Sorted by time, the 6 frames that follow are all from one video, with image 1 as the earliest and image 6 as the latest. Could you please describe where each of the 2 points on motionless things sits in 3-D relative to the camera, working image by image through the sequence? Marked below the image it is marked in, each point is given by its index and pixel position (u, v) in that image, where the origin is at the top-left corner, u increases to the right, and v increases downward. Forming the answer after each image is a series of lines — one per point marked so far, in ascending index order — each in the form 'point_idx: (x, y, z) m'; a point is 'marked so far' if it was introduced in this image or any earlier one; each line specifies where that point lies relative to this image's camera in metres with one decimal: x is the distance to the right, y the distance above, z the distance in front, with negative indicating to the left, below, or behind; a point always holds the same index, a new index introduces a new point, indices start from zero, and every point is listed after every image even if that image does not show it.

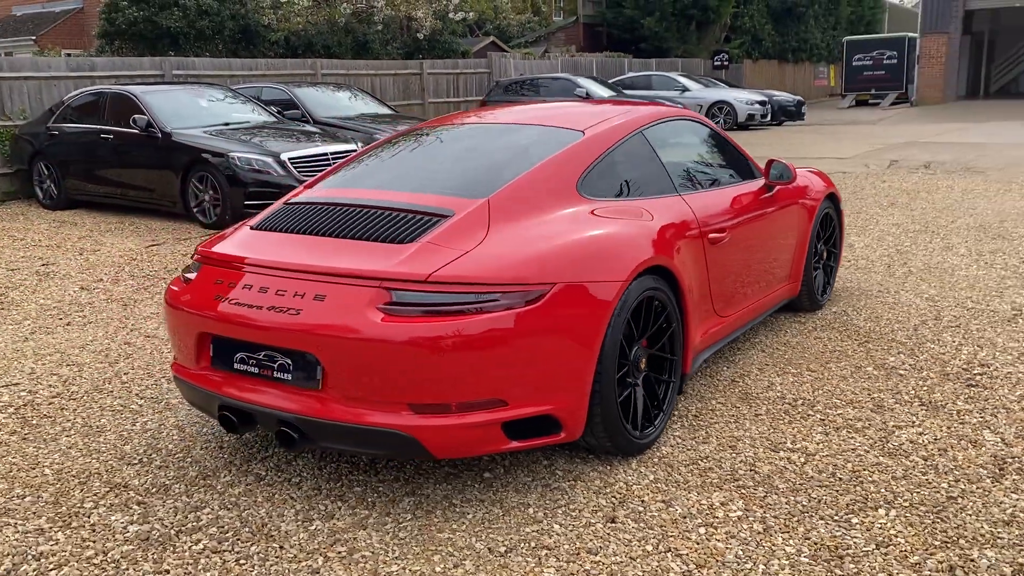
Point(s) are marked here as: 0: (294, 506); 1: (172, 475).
0: (-0.7, -0.7, +2.9) m
1: (-1.2, -0.7, +3.2) m
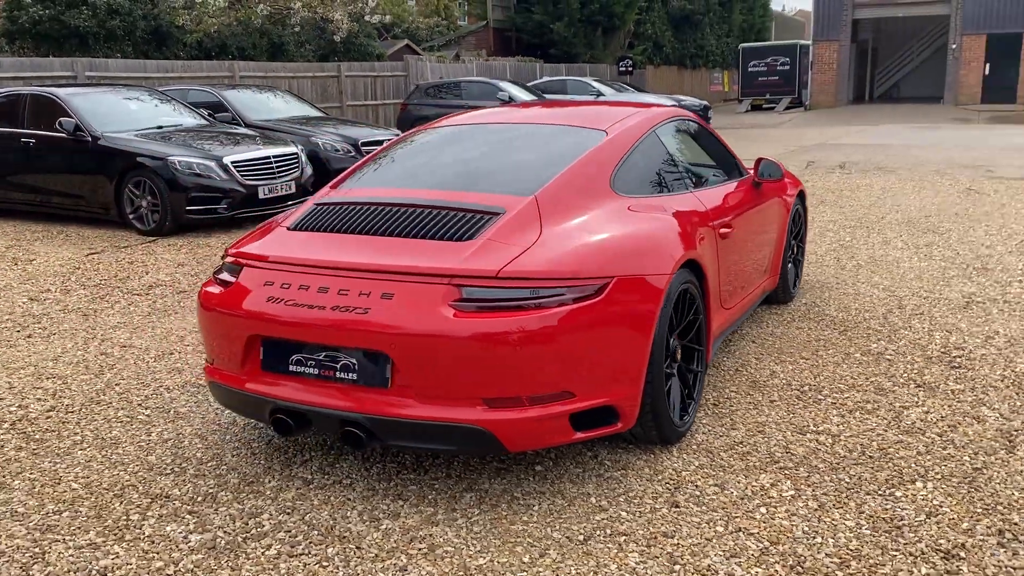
0: (-0.5, -0.7, +2.8) m
1: (-1.0, -0.7, +3.1) m
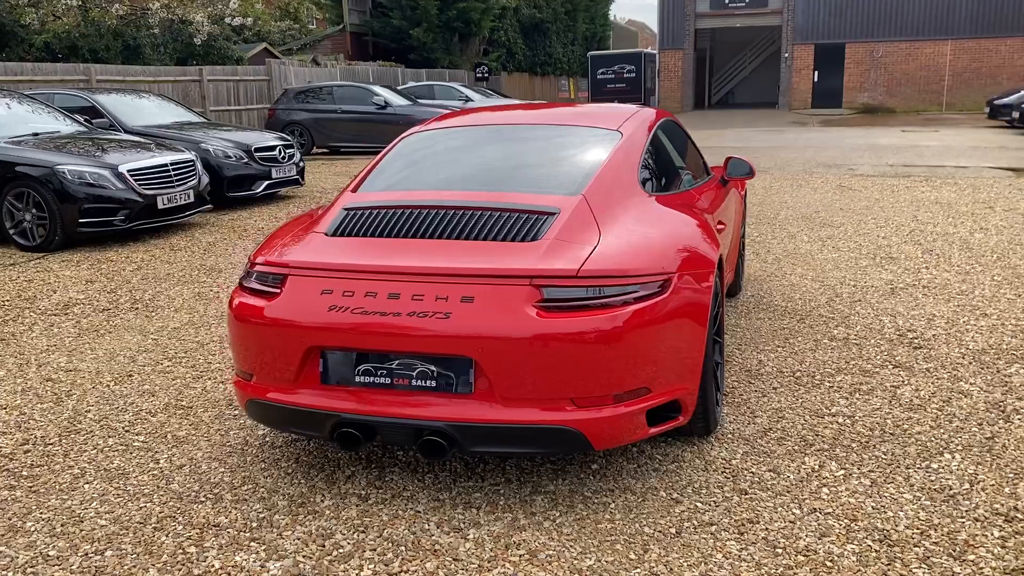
0: (-0.3, -0.7, +2.8) m
1: (-0.8, -0.7, +2.9) m
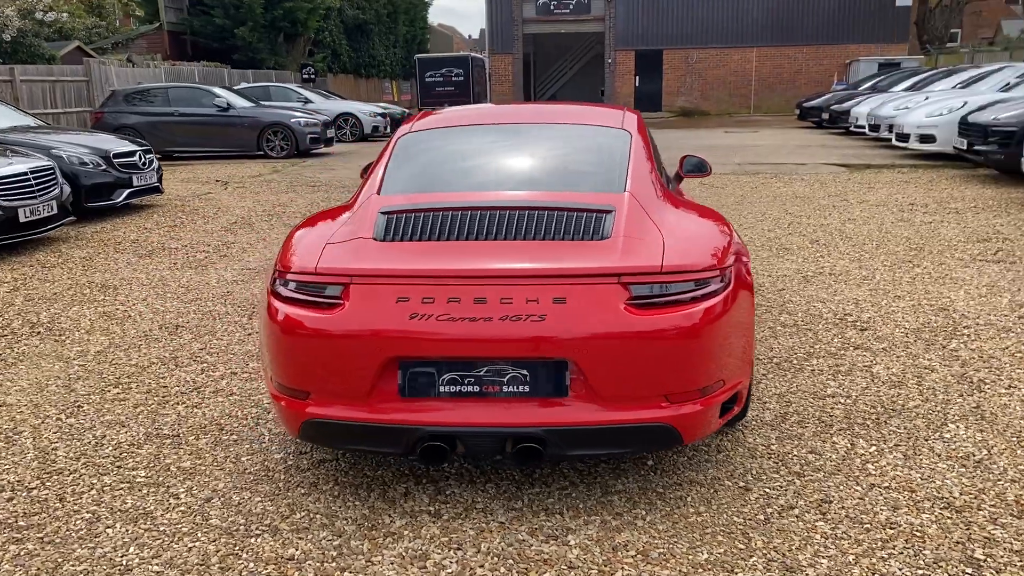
0: (0.0, -0.7, +2.7) m
1: (-0.6, -0.7, +2.7) m
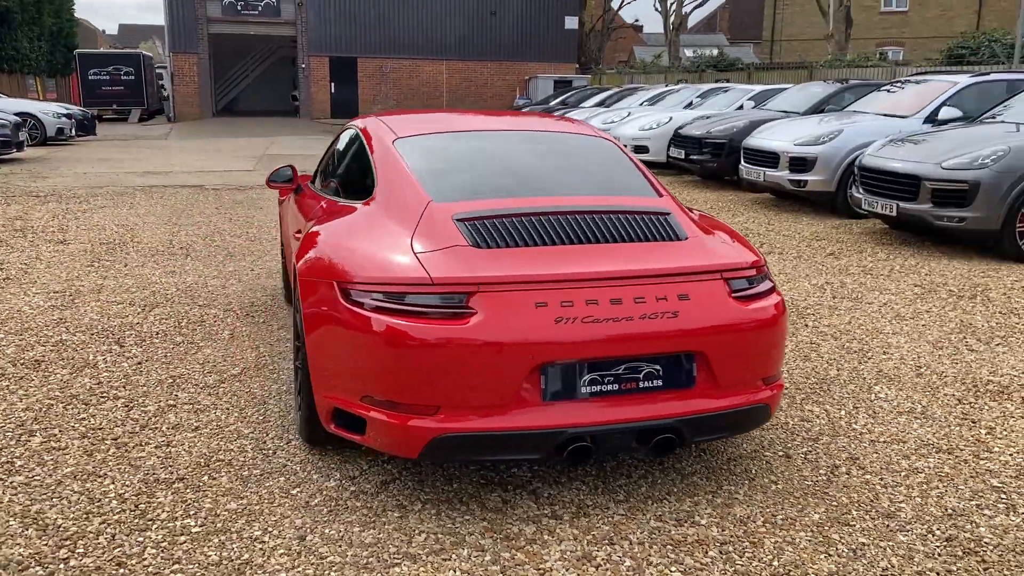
0: (+0.4, -0.7, +2.8) m
1: (-0.1, -0.8, +2.6) m
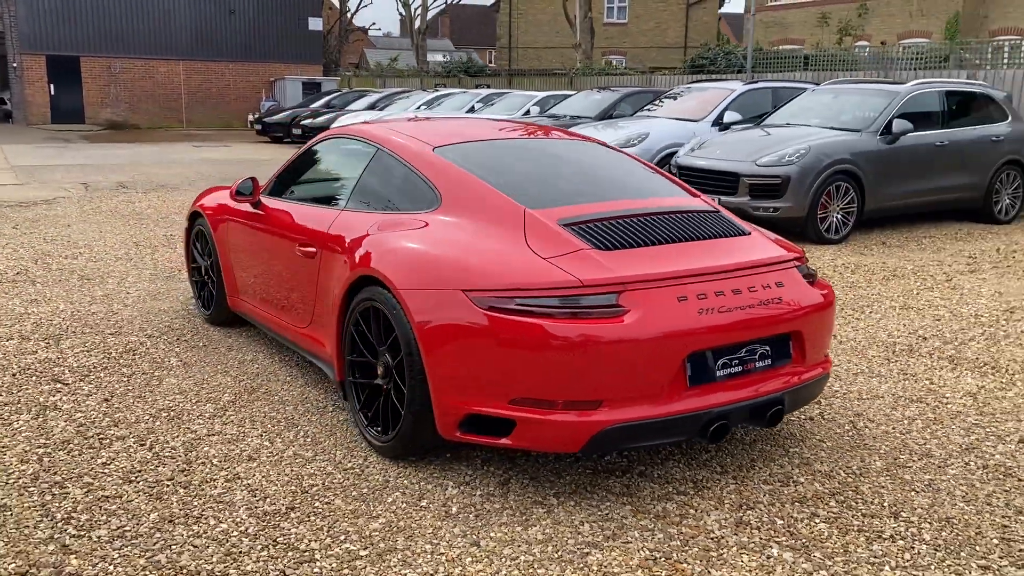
0: (+0.9, -0.7, +3.1) m
1: (+0.4, -0.8, +2.8) m
